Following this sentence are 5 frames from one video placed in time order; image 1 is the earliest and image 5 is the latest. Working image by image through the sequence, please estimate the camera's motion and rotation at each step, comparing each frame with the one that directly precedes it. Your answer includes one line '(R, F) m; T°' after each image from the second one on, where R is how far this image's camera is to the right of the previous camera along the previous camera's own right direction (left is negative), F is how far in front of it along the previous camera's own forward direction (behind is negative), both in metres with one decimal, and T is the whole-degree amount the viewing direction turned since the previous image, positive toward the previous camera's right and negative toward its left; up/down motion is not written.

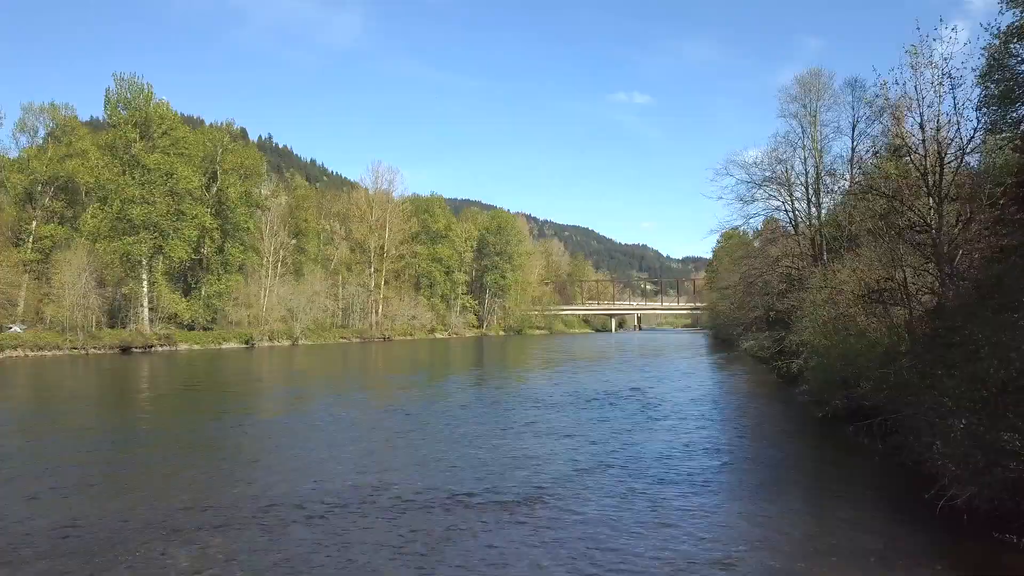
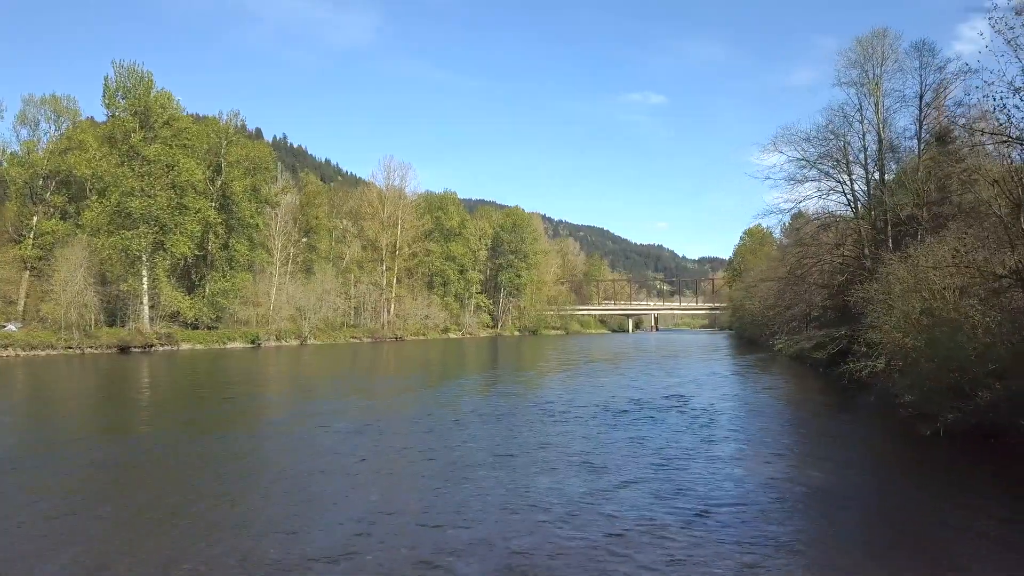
(-0.1, +1.9) m; -1°
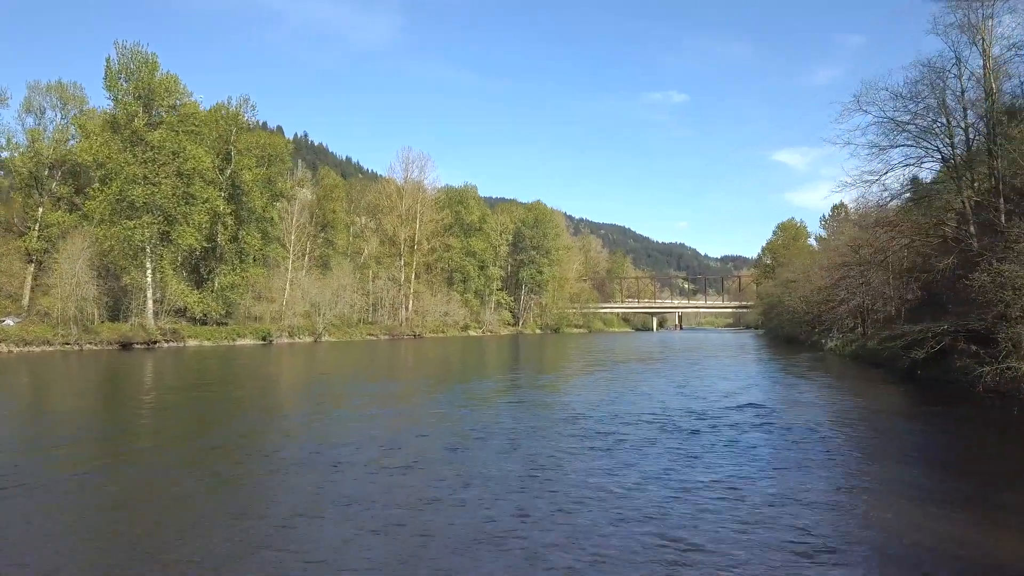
(-0.2, +2.3) m; -2°
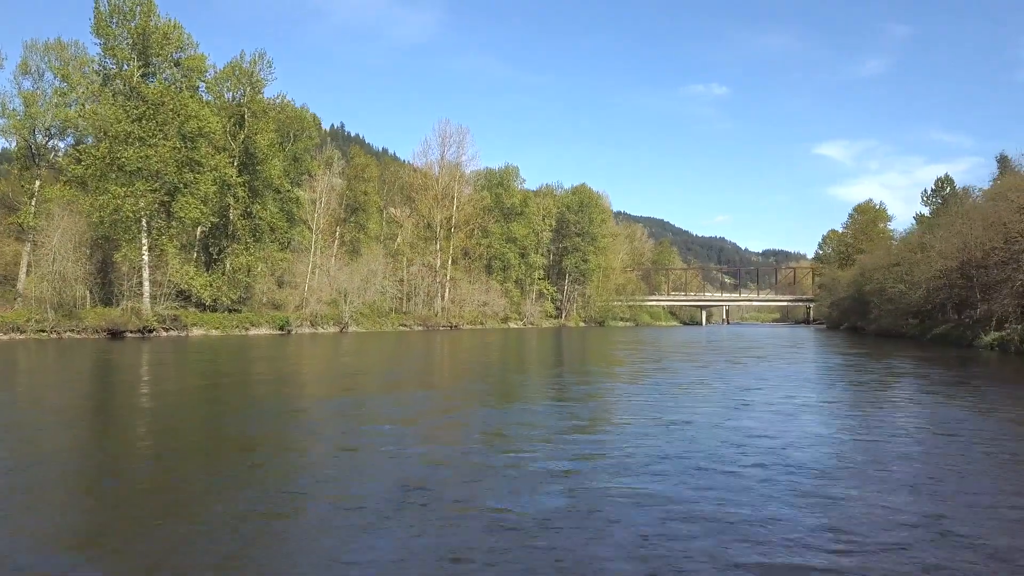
(-0.8, +5.2) m; -3°
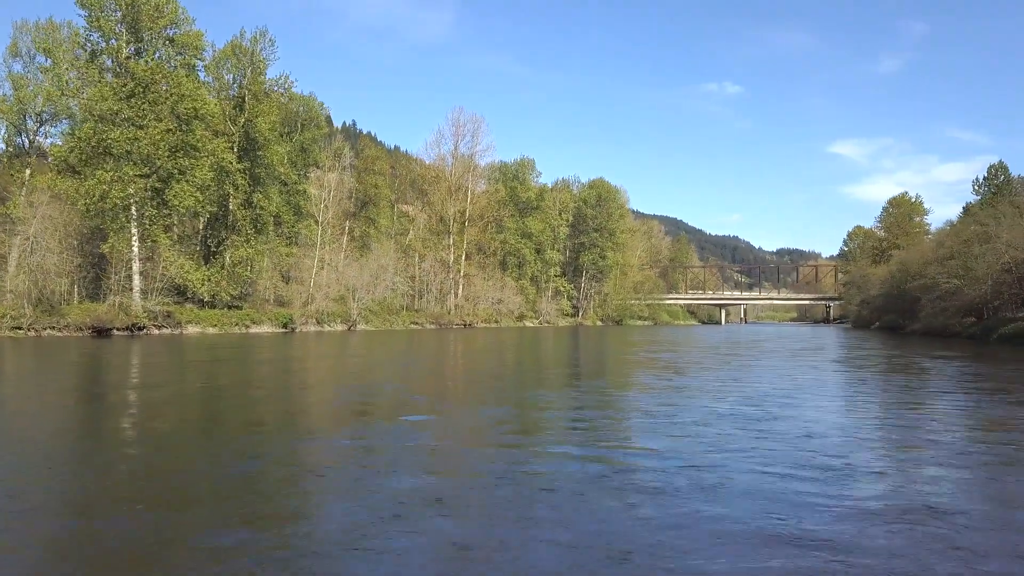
(-0.4, +2.4) m; -1°
